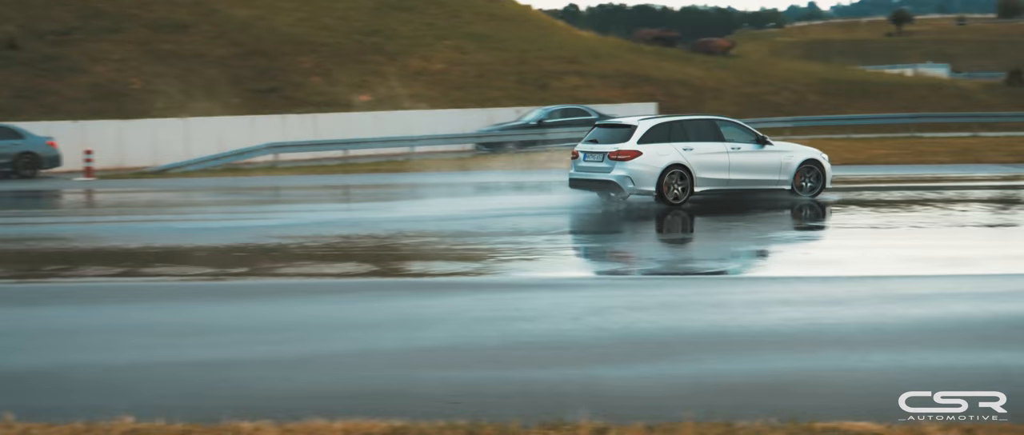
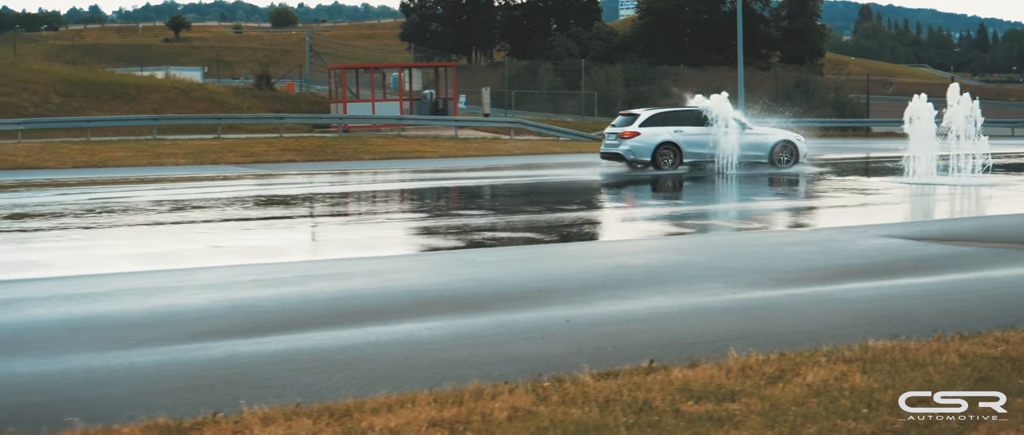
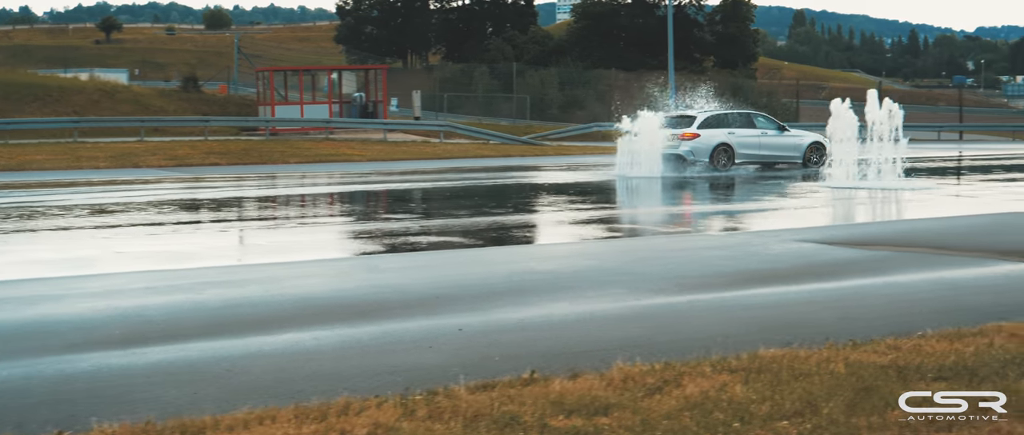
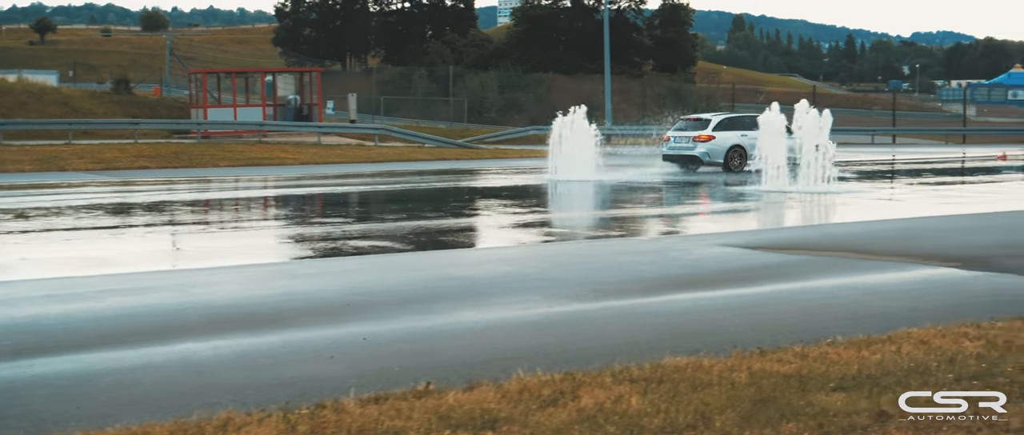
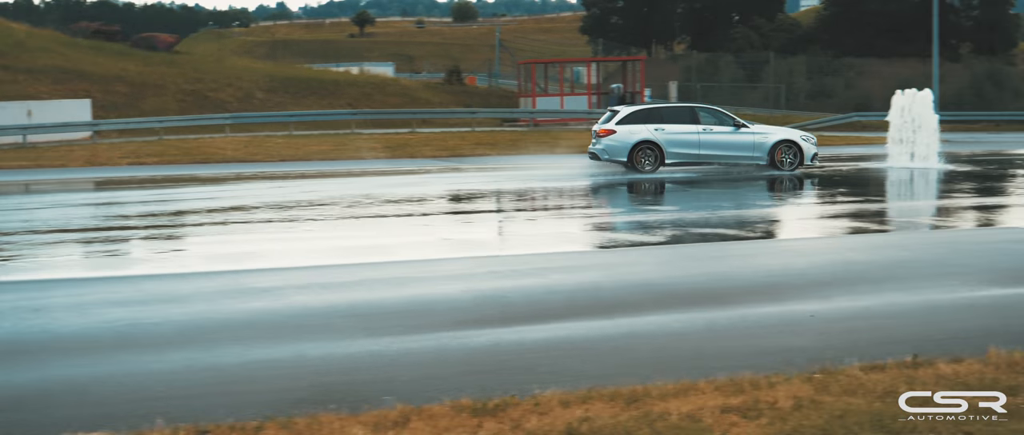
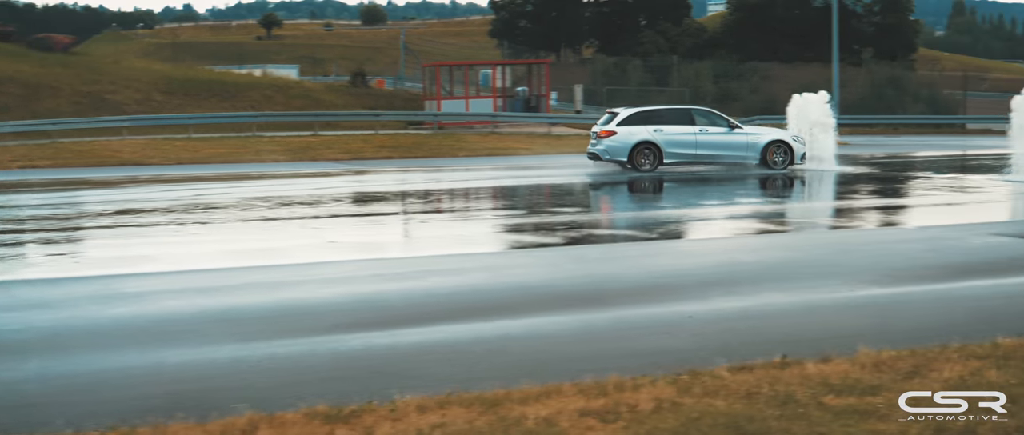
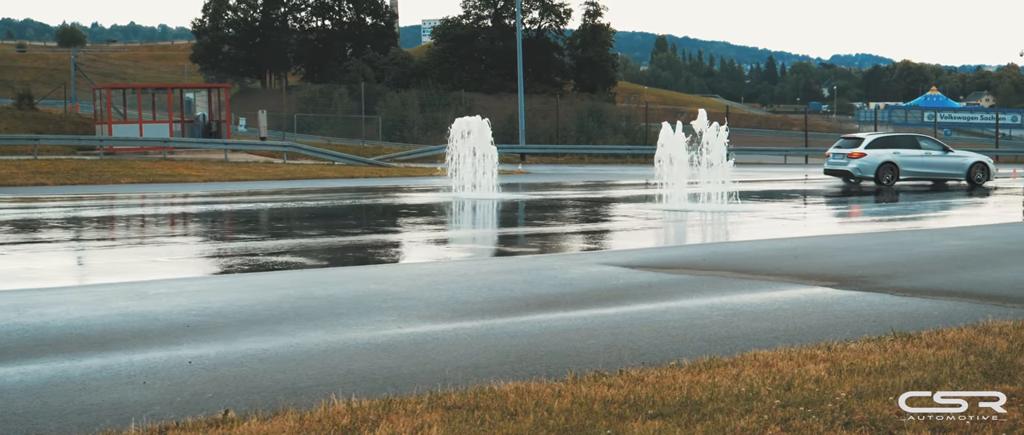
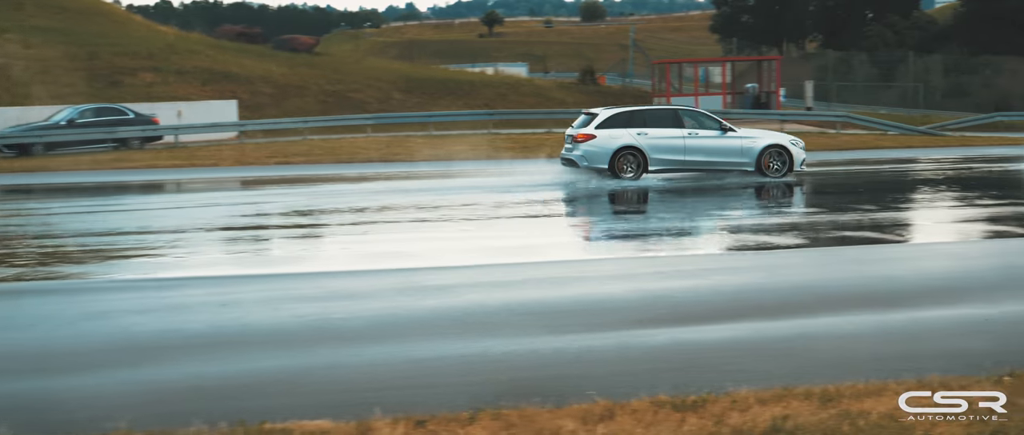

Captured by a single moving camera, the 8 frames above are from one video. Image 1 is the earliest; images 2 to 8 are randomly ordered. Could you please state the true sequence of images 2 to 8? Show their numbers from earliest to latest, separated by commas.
8, 5, 6, 2, 3, 4, 7
